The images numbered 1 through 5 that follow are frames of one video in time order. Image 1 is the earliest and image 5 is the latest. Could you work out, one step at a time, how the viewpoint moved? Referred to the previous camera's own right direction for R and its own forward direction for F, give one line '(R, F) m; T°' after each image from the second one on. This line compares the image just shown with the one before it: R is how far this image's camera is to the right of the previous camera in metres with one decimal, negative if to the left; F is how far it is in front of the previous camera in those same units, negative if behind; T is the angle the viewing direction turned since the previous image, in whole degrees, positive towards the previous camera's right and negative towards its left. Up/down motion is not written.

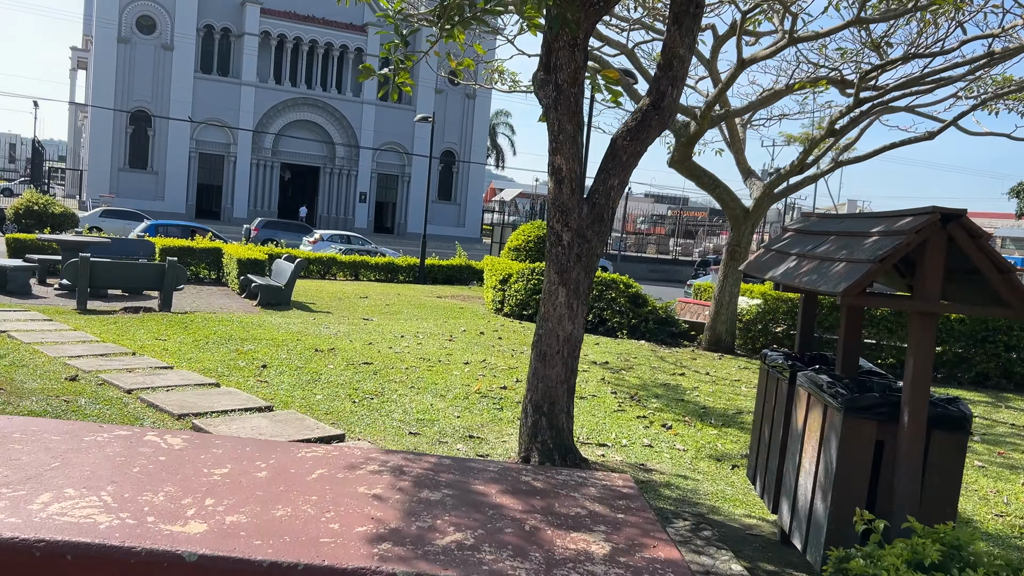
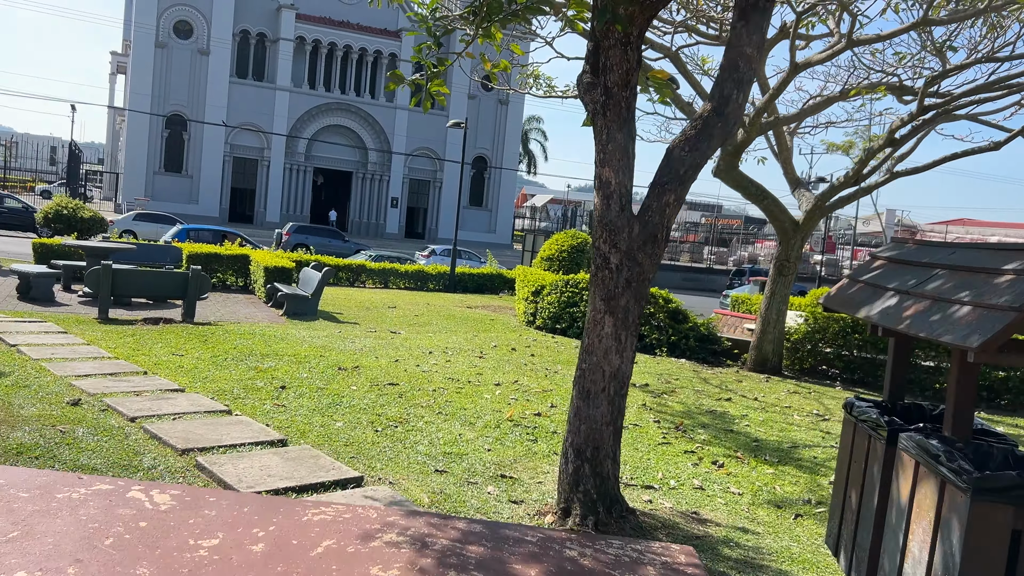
(-0.1, +0.5) m; -2°
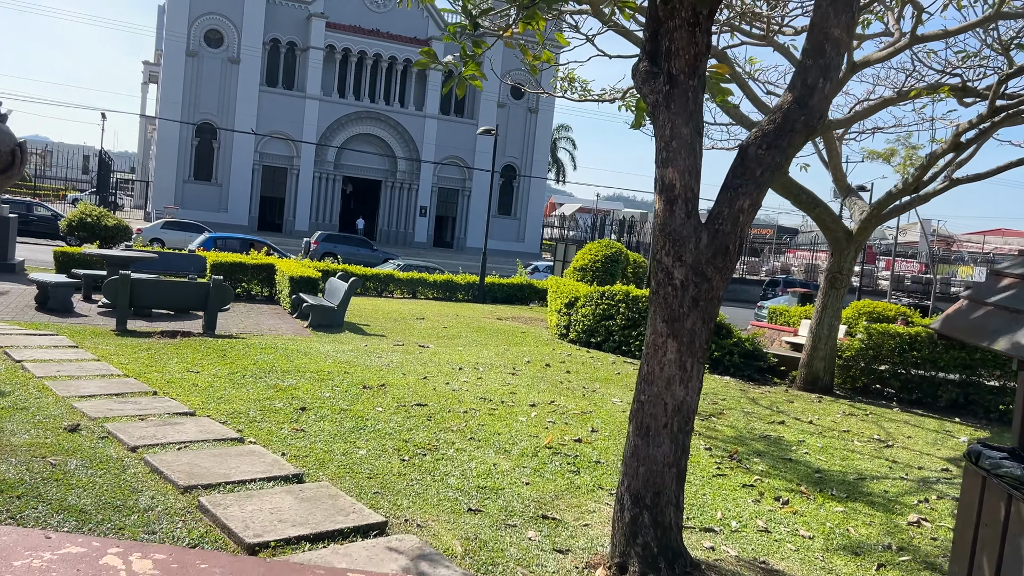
(-0.1, +0.6) m; -2°
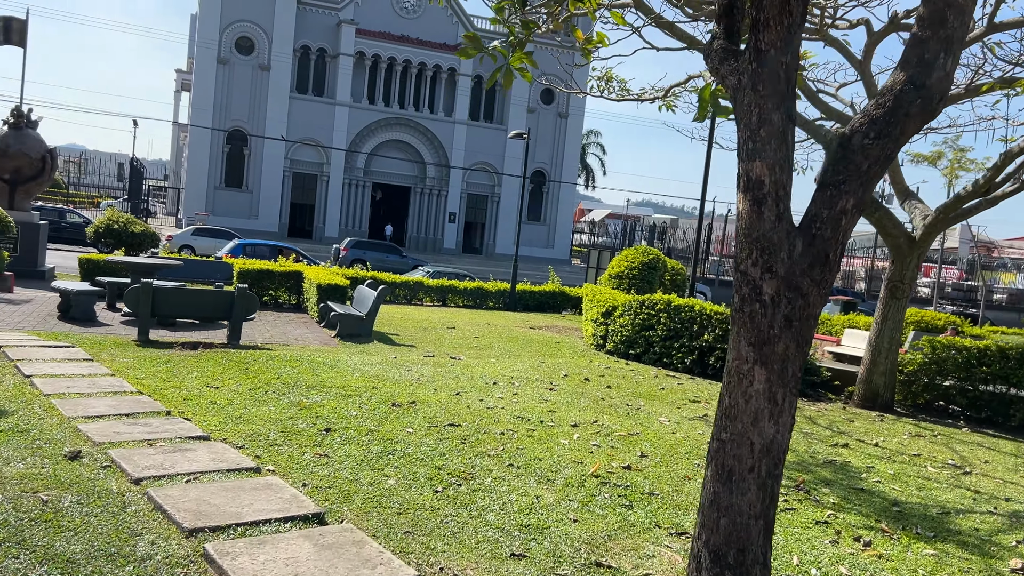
(-0.1, +0.5) m; -2°
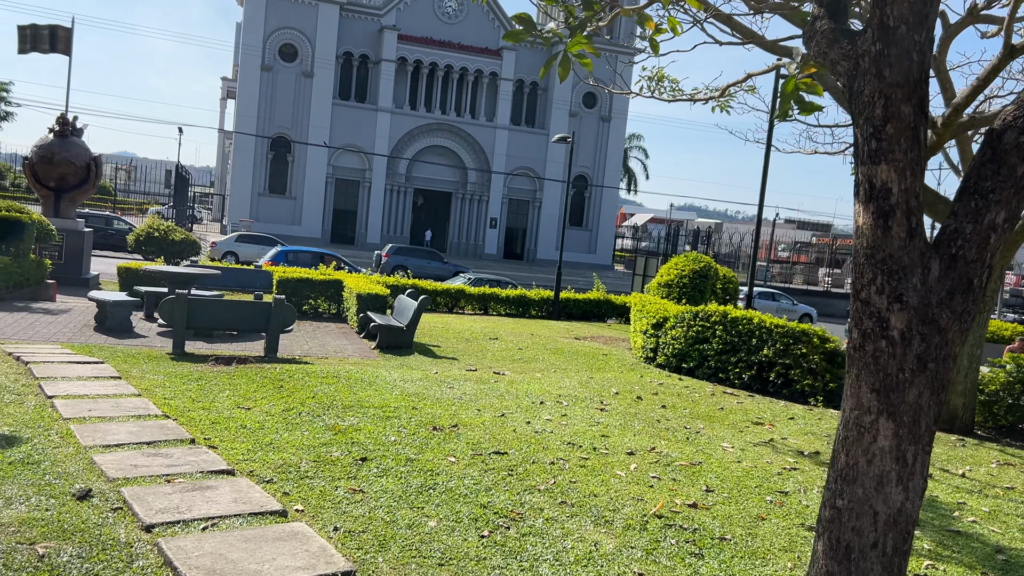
(-0.1, +0.5) m; -3°
